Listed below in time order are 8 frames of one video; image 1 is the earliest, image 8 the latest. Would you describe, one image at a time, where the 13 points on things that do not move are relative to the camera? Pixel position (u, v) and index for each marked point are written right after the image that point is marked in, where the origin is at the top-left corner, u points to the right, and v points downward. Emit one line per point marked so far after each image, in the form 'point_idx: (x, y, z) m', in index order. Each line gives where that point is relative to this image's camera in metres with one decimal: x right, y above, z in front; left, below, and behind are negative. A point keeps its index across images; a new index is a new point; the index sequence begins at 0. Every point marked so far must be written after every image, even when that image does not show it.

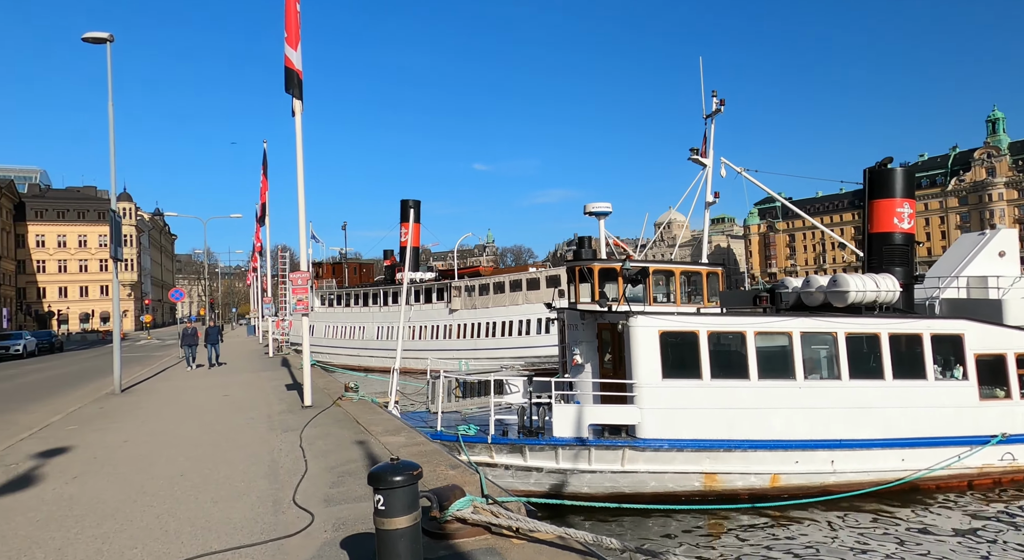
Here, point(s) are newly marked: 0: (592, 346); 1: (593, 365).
0: (+1.8, -1.4, +13.7) m
1: (+1.9, -1.7, +13.6) m
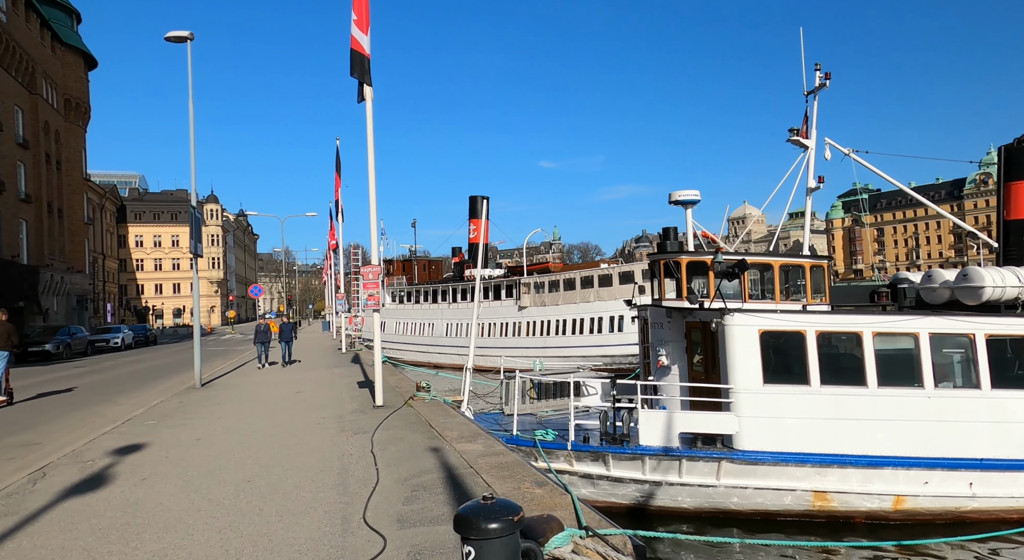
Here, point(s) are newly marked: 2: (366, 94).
0: (+3.3, -1.3, +12.7) m
1: (+3.4, -1.6, +12.6) m
2: (-2.5, +3.2, +11.4) m
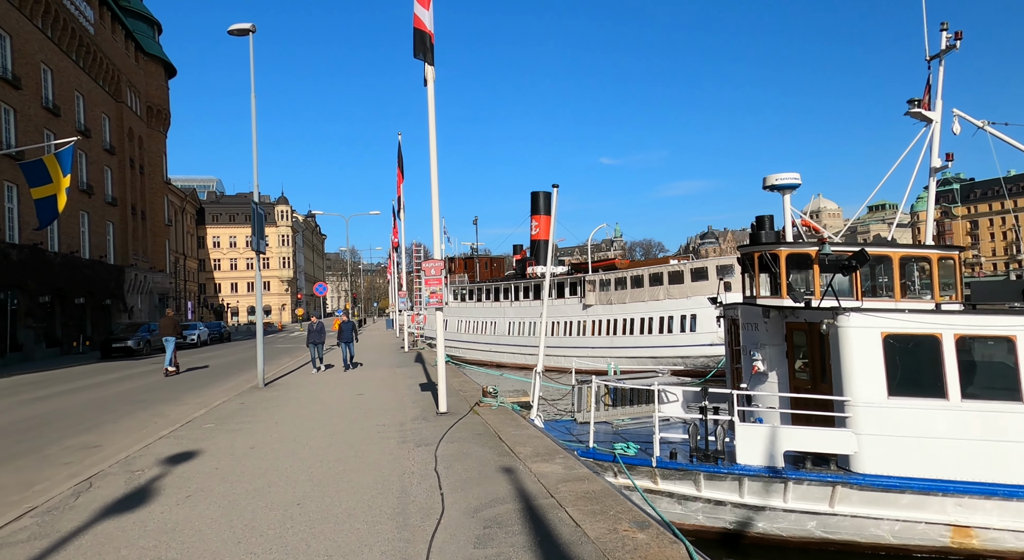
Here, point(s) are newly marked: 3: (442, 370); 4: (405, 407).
0: (+4.6, -1.2, +11.3) m
1: (+4.6, -1.6, +11.2) m
2: (-1.3, +3.2, +10.6) m
3: (-1.2, -1.4, +11.1) m
4: (-1.8, -2.1, +11.1) m
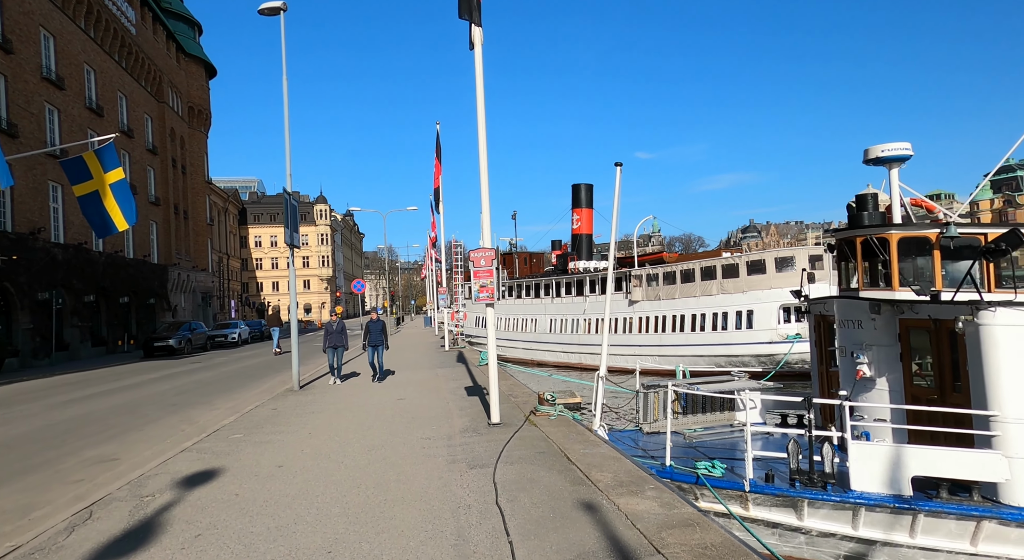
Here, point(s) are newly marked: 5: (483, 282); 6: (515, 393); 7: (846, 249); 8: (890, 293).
0: (+5.5, -1.1, +9.7) m
1: (+5.5, -1.4, +9.6) m
2: (-0.5, +3.3, +9.3) m
3: (-0.3, -1.3, +9.8) m
4: (-0.9, -2.0, +9.9) m
5: (-0.4, 0.0, +10.5) m
6: (+0.1, -2.0, +12.0) m
7: (+5.3, +0.5, +10.3) m
8: (+5.8, -0.2, +10.0) m
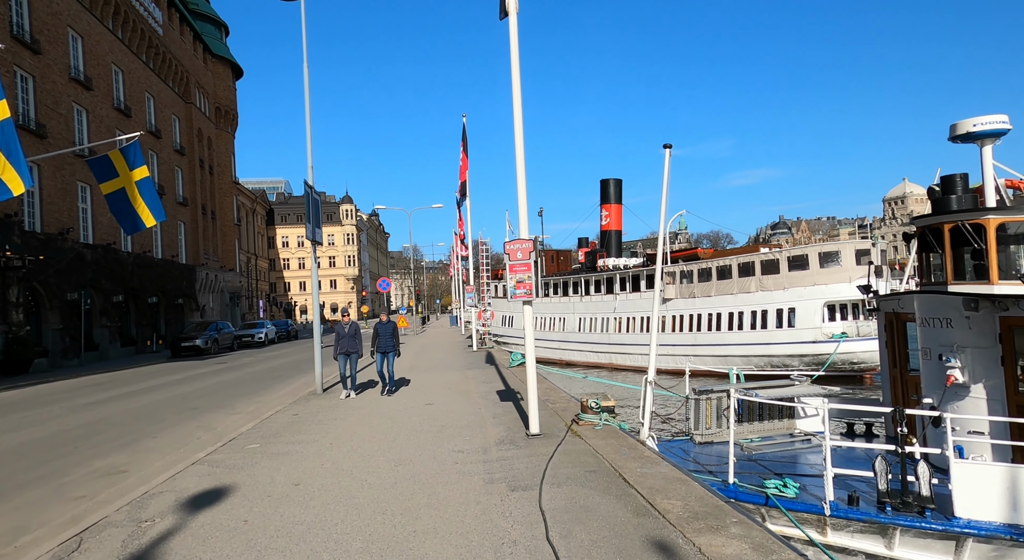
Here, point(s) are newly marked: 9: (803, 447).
0: (+6.0, -1.0, +8.5) m
1: (+6.1, -1.3, +8.5) m
2: (0.0, +3.4, +8.3) m
3: (+0.3, -1.2, +8.9) m
4: (-0.4, -2.0, +9.0) m
5: (+0.1, 0.0, +9.5) m
6: (+0.7, -2.0, +11.0) m
7: (+5.8, +0.6, +9.2) m
8: (+6.3, -0.1, +8.9) m
9: (+4.7, -2.7, +10.8) m
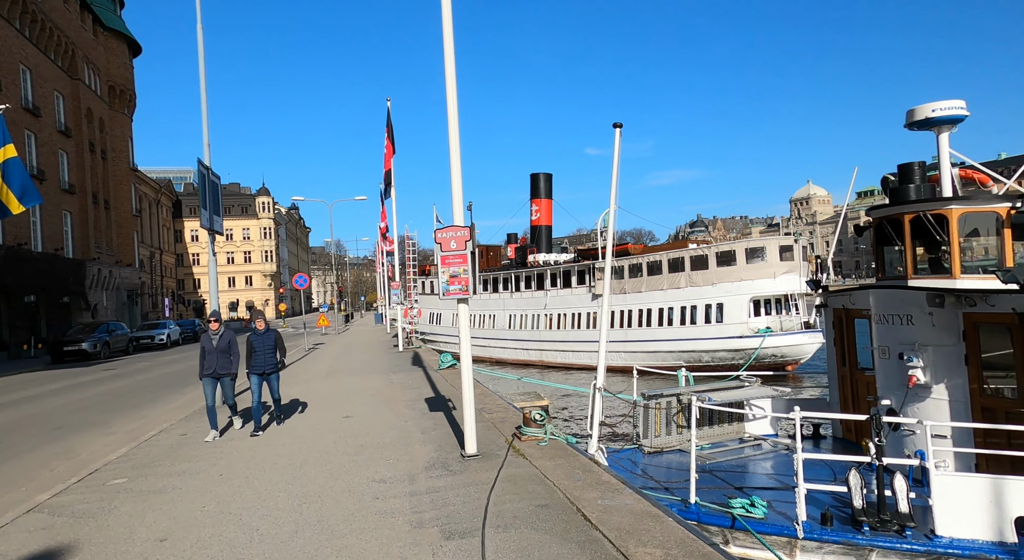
0: (+5.2, -0.9, +8.0) m
1: (+5.3, -1.2, +7.9) m
2: (-0.8, +3.5, +7.1) m
3: (-0.5, -1.1, +7.7) m
4: (-1.2, -1.9, +7.7) m
5: (-0.8, +0.1, +8.3) m
6: (-0.4, -1.9, +9.9) m
7: (+4.9, +0.7, +8.6) m
8: (+5.5, 0.0, +8.4) m
9: (+3.7, -2.6, +10.1) m
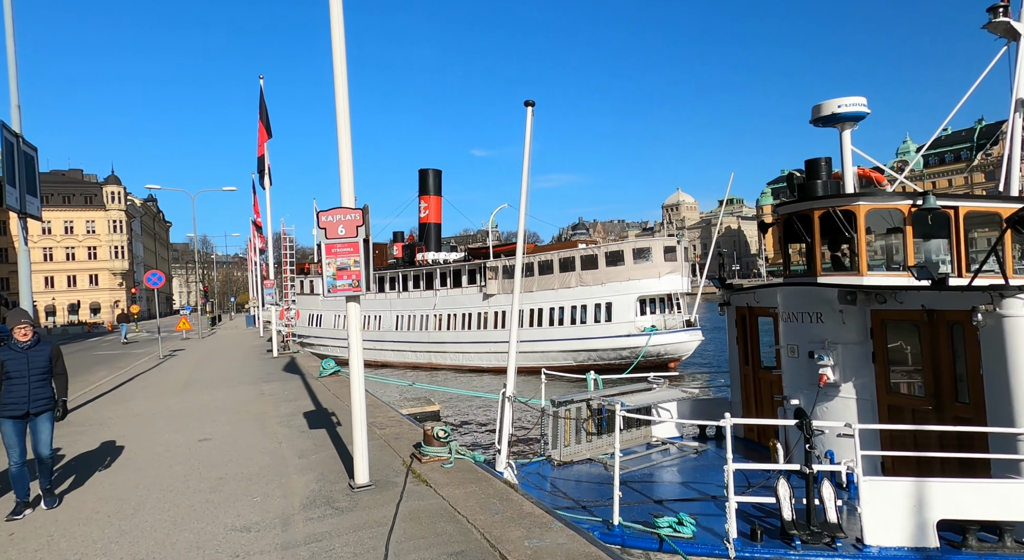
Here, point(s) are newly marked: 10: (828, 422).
0: (+4.1, -0.9, +7.8) m
1: (+4.1, -1.2, +7.8) m
2: (-1.7, +3.5, +5.9) m
3: (-1.5, -1.1, +6.5) m
4: (-2.1, -1.9, +6.4) m
5: (-1.9, +0.1, +7.1) m
6: (-1.7, -1.8, +8.7) m
7: (+3.7, +0.7, +8.4) m
8: (+4.3, 0.0, +8.2) m
9: (+2.2, -2.6, +9.7) m
10: (+4.0, -1.8, +8.5) m
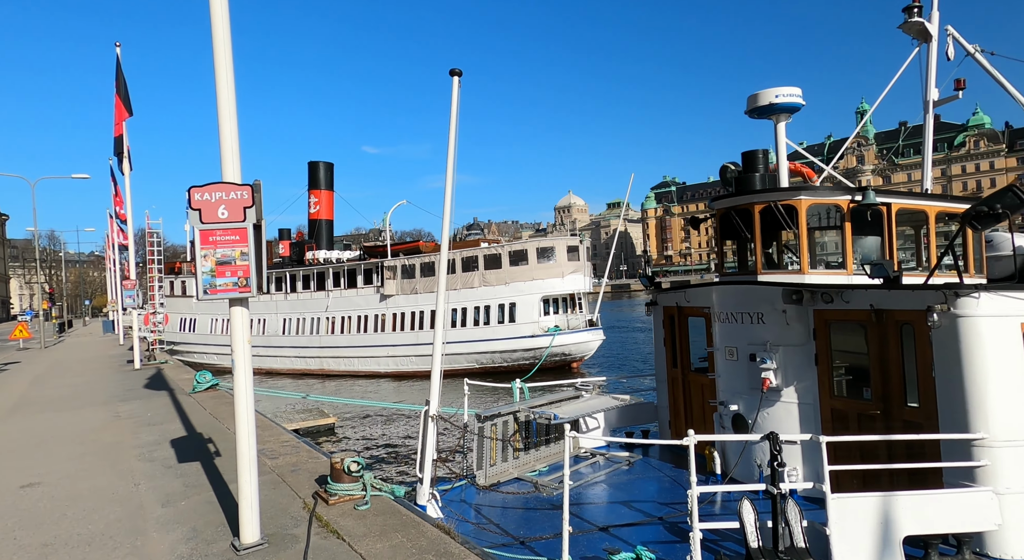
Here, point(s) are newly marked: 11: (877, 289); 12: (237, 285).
0: (+3.3, -0.8, +7.3) m
1: (+3.3, -1.2, +7.3) m
2: (-2.1, +3.5, +4.5) m
3: (-2.1, -1.1, +5.2) m
4: (-2.7, -1.8, +5.0) m
5: (-2.5, +0.2, +5.7) m
6: (-2.6, -1.8, +7.3) m
7: (+2.8, +0.7, +7.8) m
8: (+3.4, 0.0, +7.8) m
9: (+1.1, -2.6, +8.8) m
10: (+3.1, -1.8, +8.0) m
11: (+3.9, -0.1, +7.1) m
12: (-2.4, -0.1, +5.7) m
